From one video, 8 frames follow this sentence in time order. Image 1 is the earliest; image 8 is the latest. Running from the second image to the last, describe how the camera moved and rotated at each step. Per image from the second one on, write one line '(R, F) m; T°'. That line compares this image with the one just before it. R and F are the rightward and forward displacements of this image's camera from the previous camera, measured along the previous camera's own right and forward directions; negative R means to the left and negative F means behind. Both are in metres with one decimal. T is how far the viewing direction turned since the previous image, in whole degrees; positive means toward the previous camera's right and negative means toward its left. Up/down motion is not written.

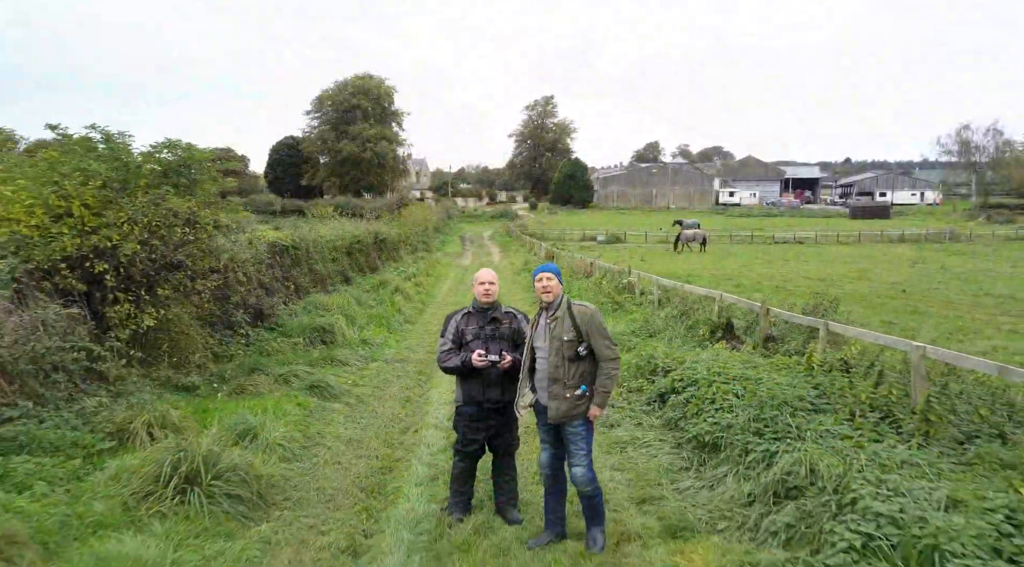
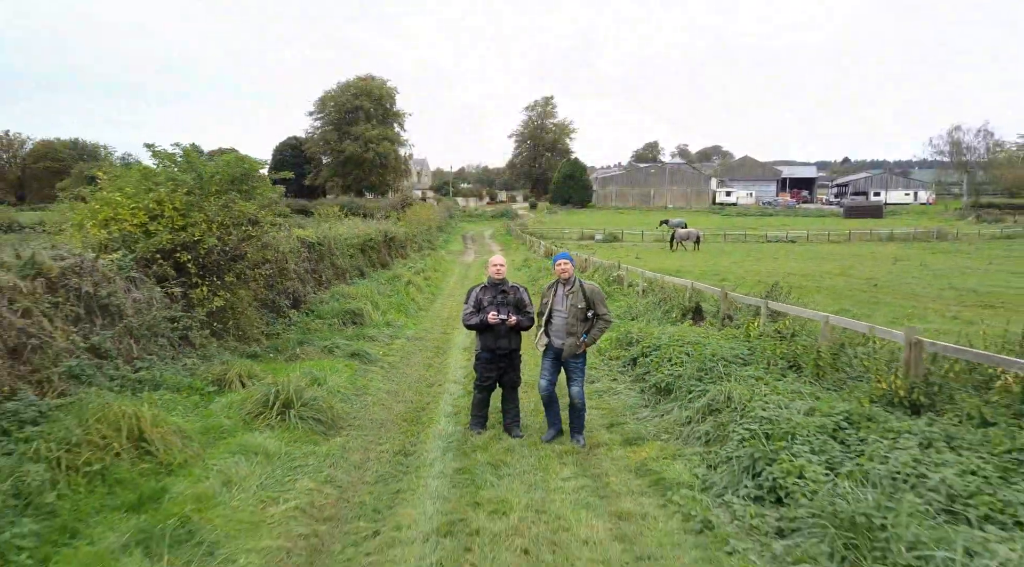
(0.0, -1.3) m; 0°
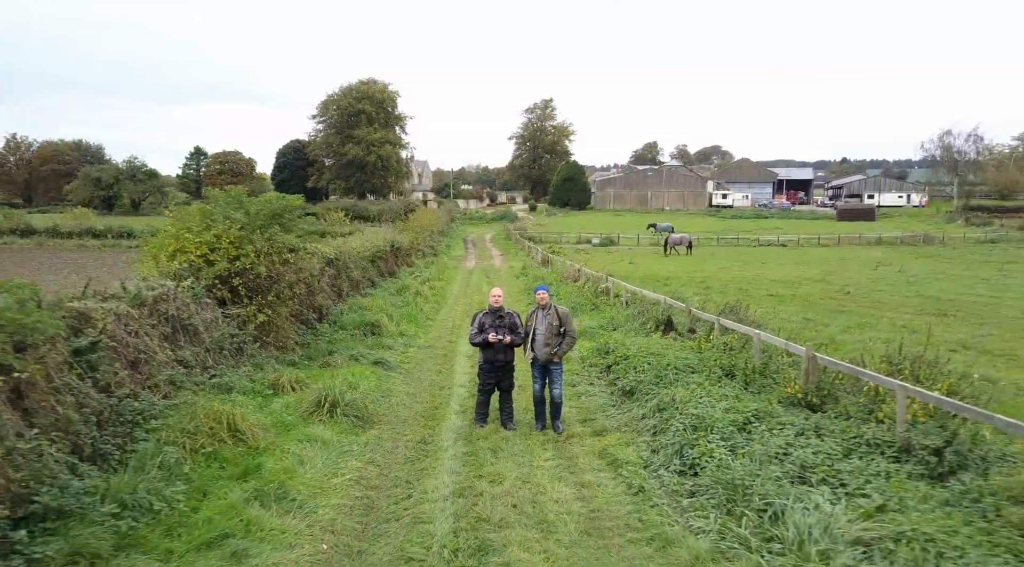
(0.0, -1.4) m; 0°
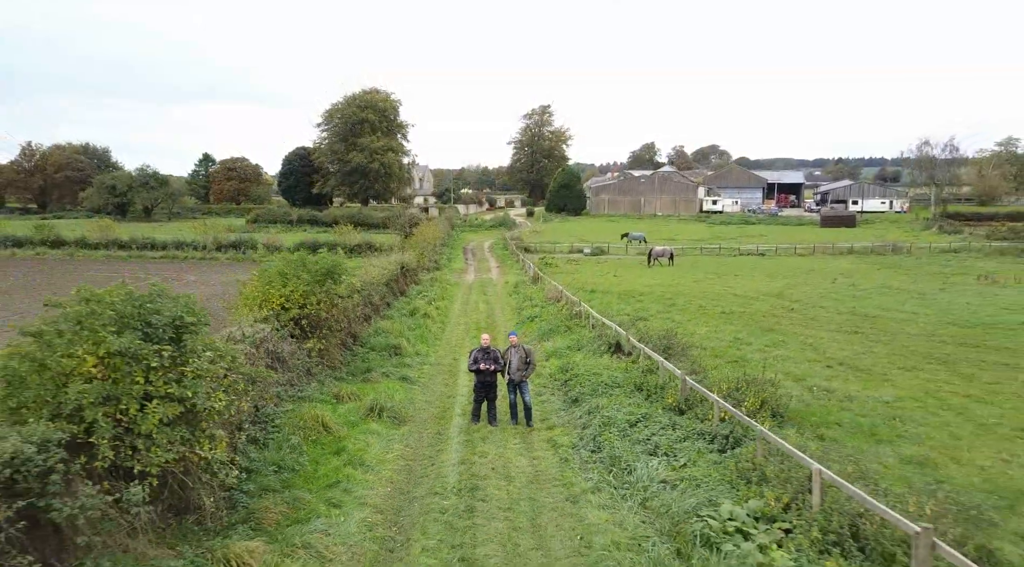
(+0.2, -3.3) m; 0°
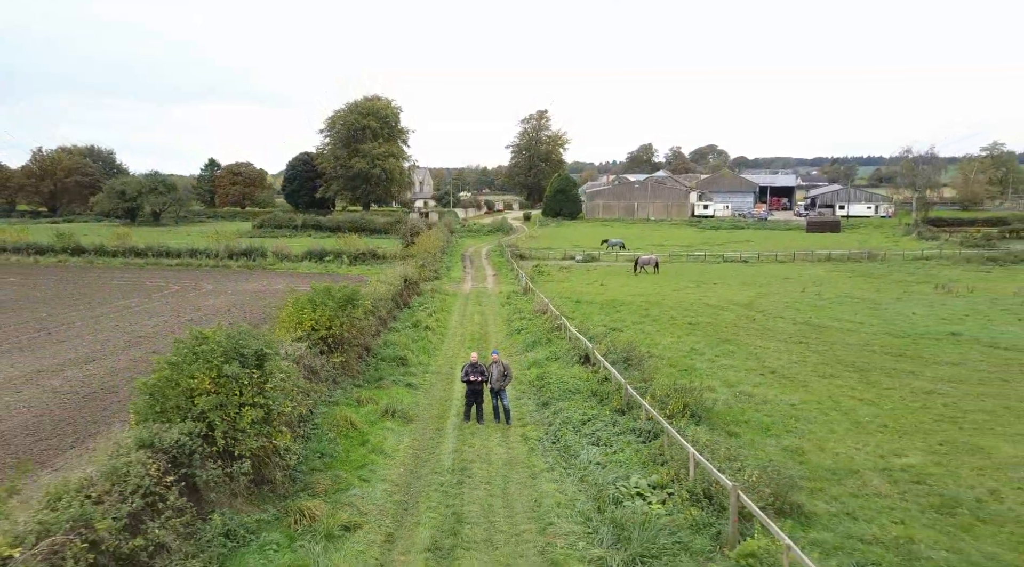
(+0.3, -2.7) m; 0°
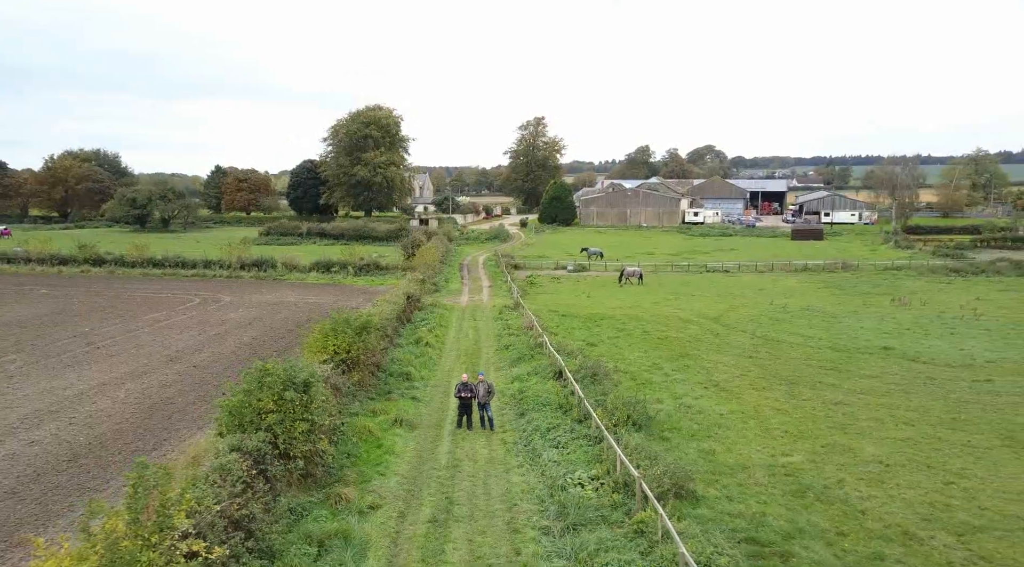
(+0.4, -3.2) m; 0°
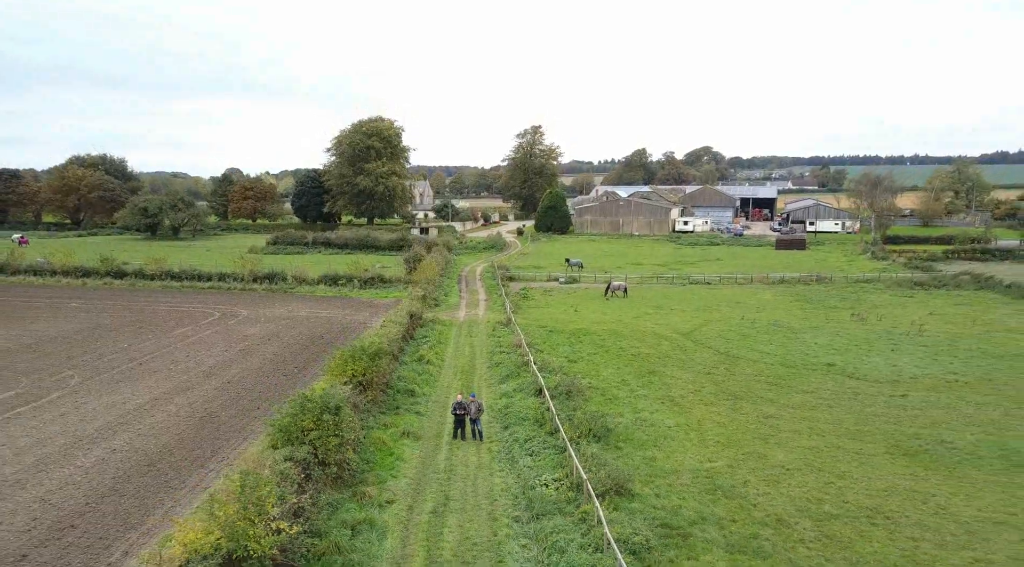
(+0.4, -3.6) m; 0°
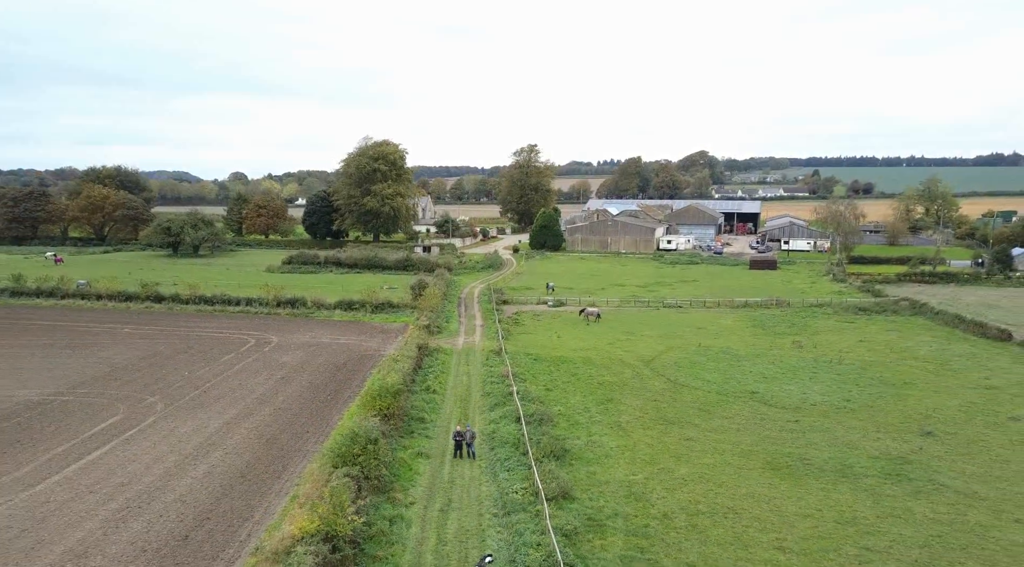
(+0.6, -7.3) m; 0°
